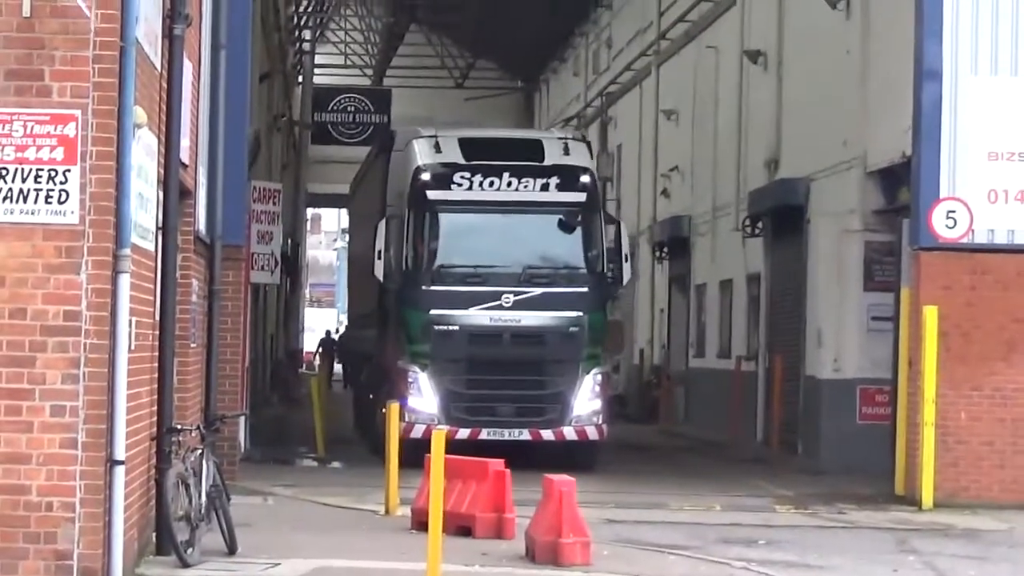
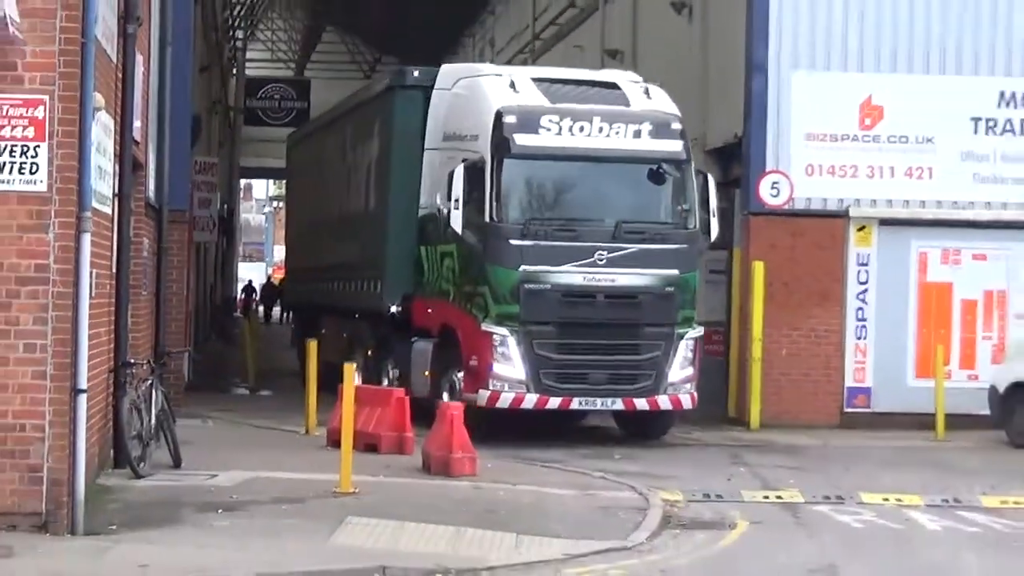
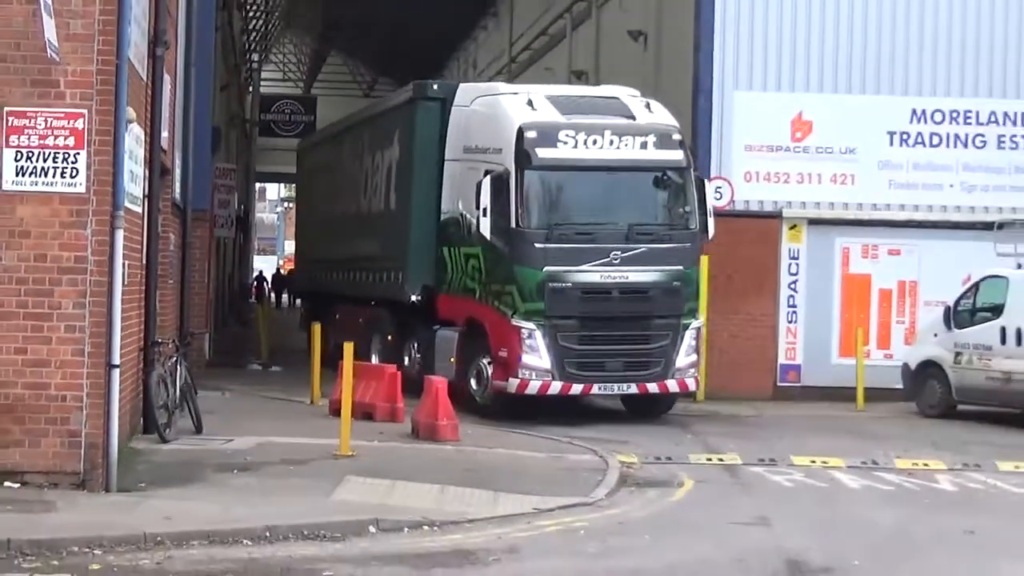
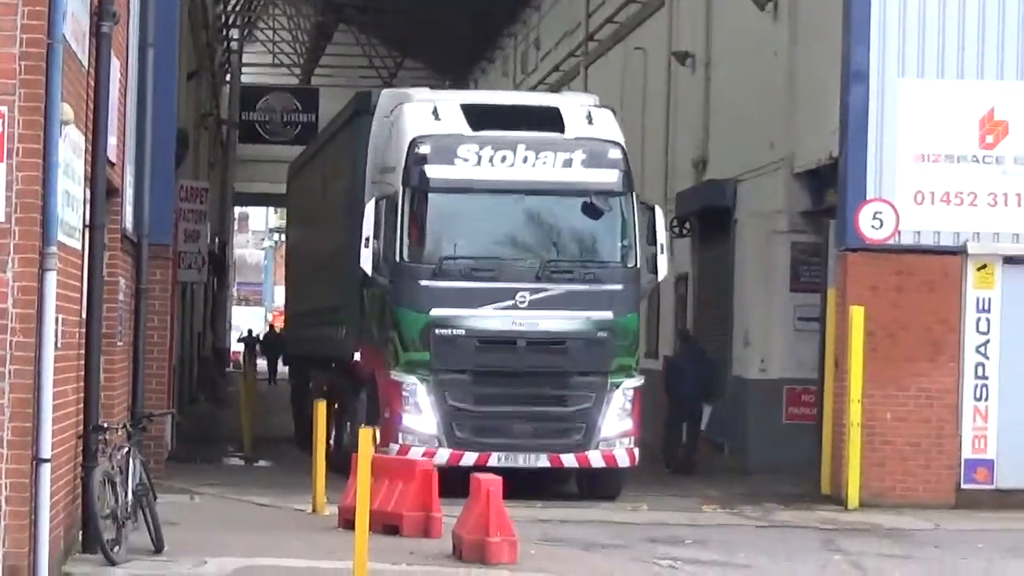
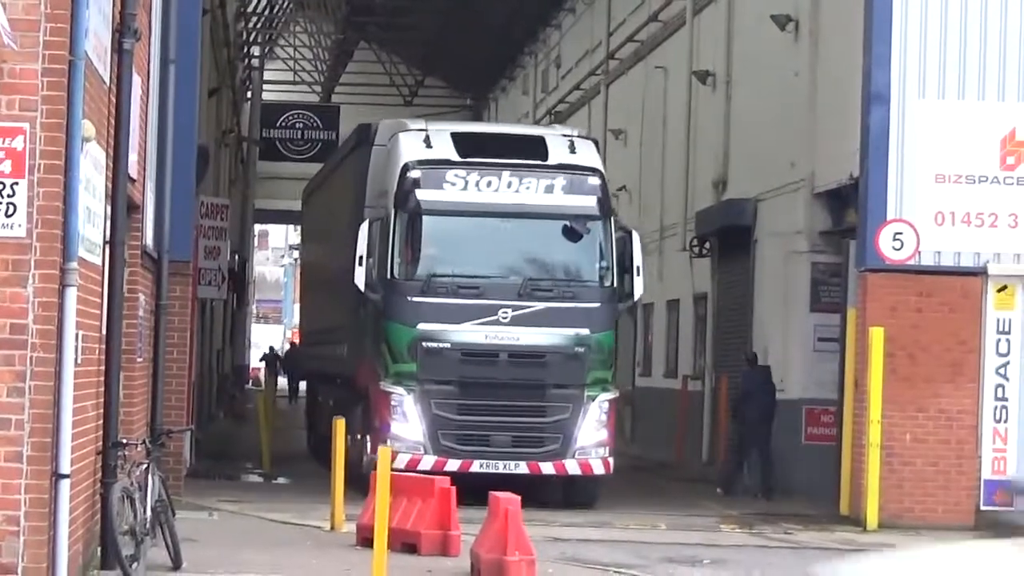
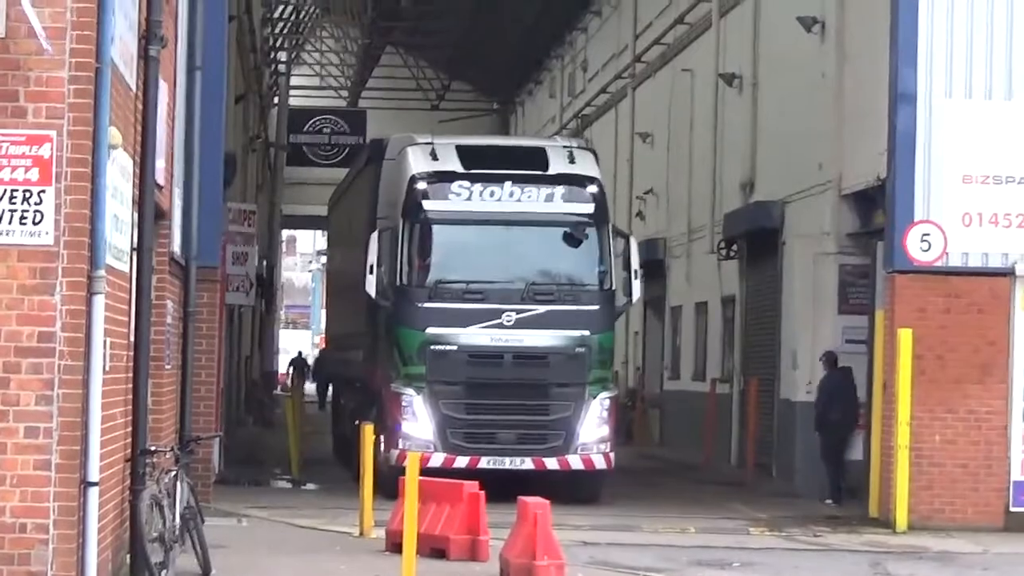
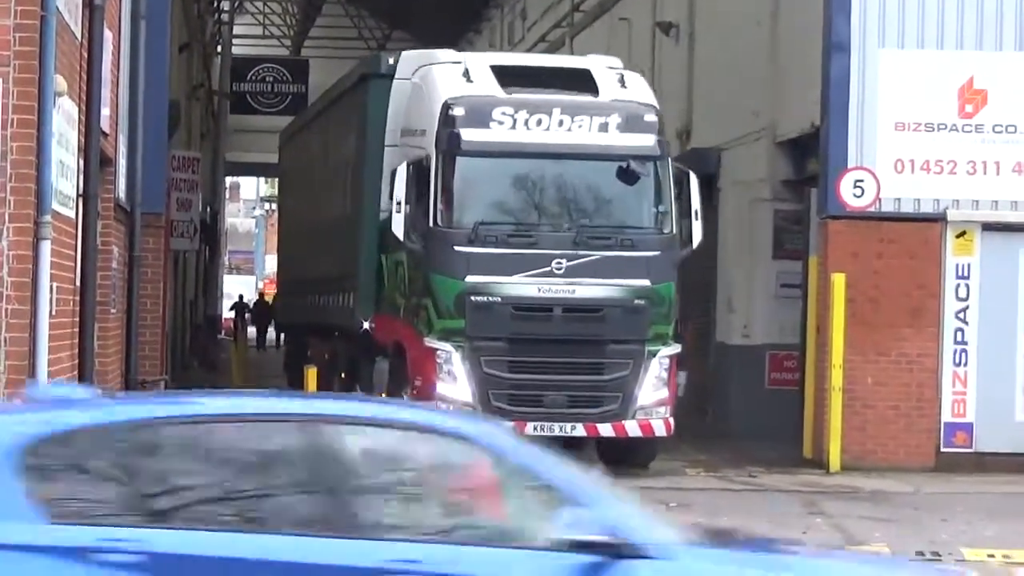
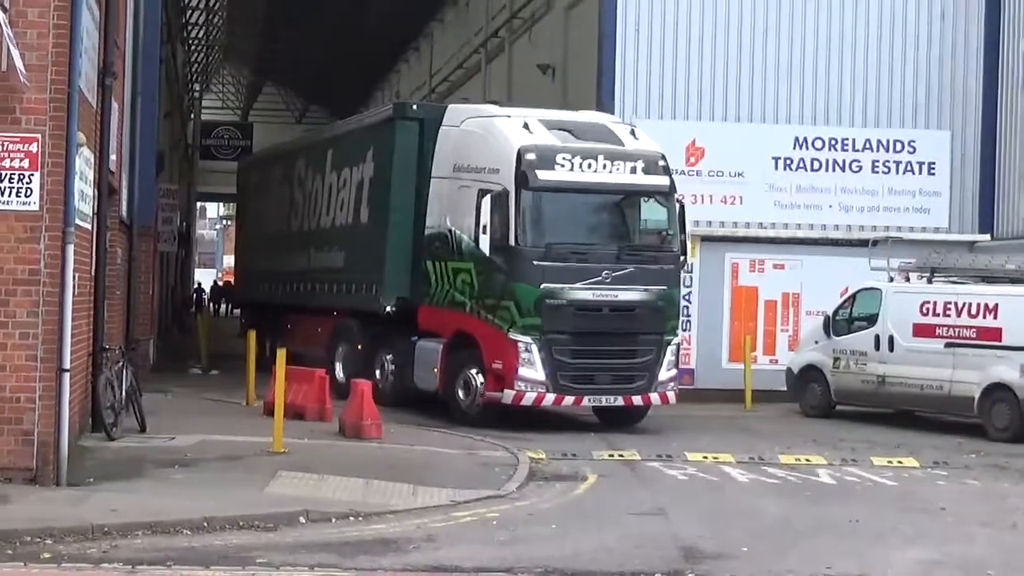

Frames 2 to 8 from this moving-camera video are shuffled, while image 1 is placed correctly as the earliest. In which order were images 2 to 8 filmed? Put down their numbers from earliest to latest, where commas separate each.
6, 5, 4, 7, 2, 3, 8
